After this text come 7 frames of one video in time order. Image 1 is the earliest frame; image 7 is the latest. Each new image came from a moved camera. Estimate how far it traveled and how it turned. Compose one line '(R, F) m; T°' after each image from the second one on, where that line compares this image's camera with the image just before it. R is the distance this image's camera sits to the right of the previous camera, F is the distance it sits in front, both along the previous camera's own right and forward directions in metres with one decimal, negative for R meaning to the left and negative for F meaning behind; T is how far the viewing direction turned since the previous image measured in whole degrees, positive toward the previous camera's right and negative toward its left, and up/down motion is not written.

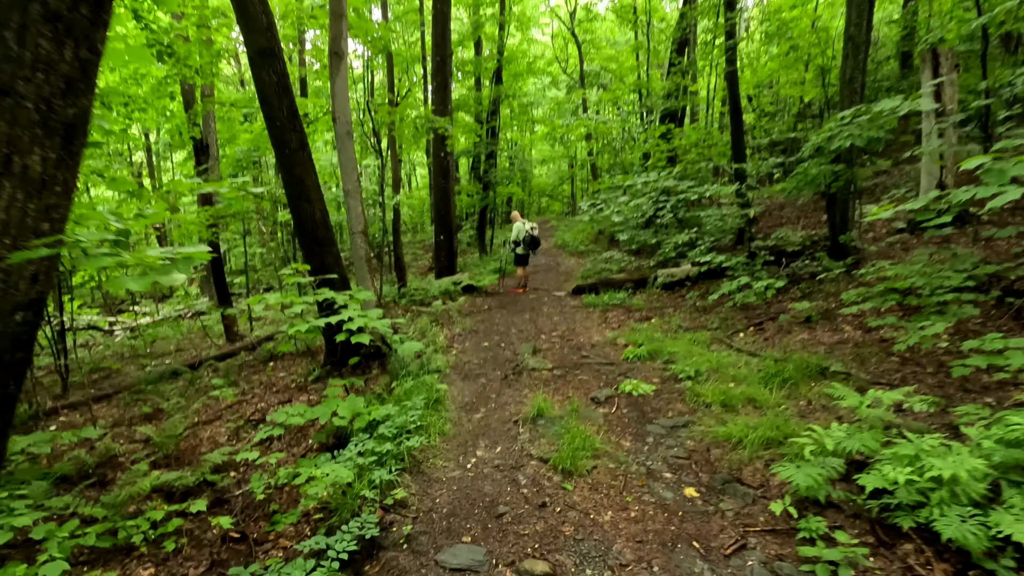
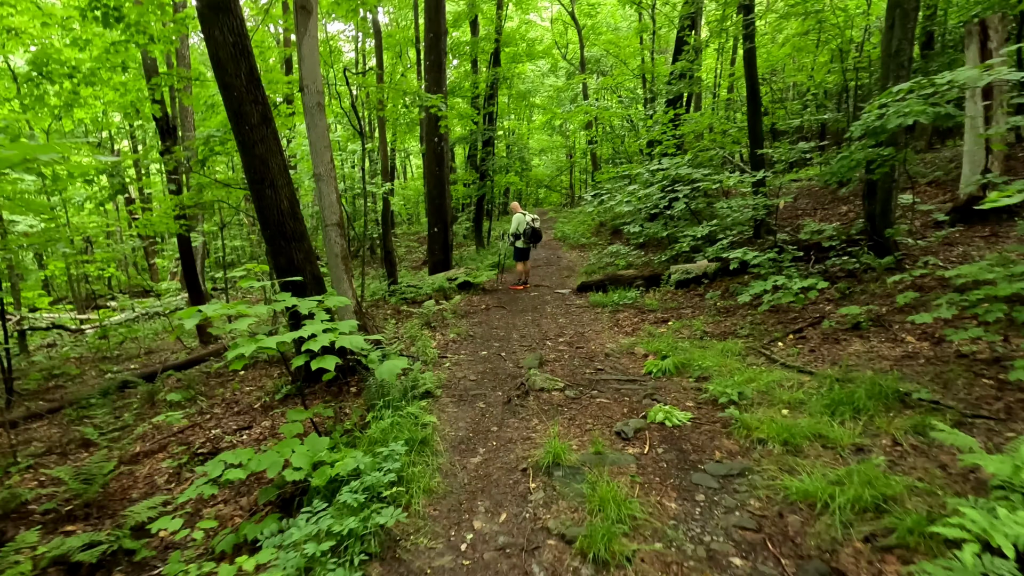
(-0.1, +0.9) m; 0°
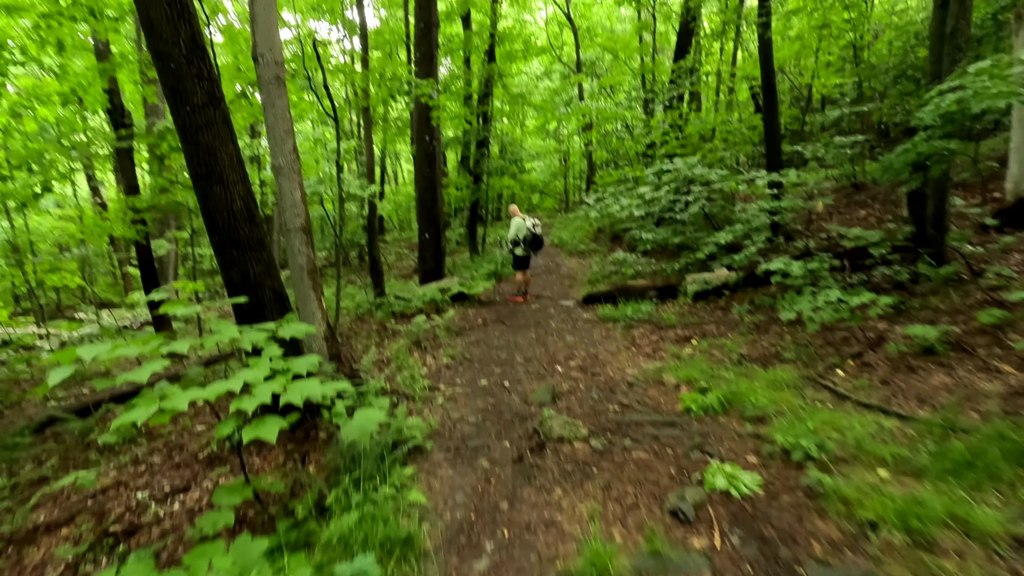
(-0.1, +1.0) m; +1°
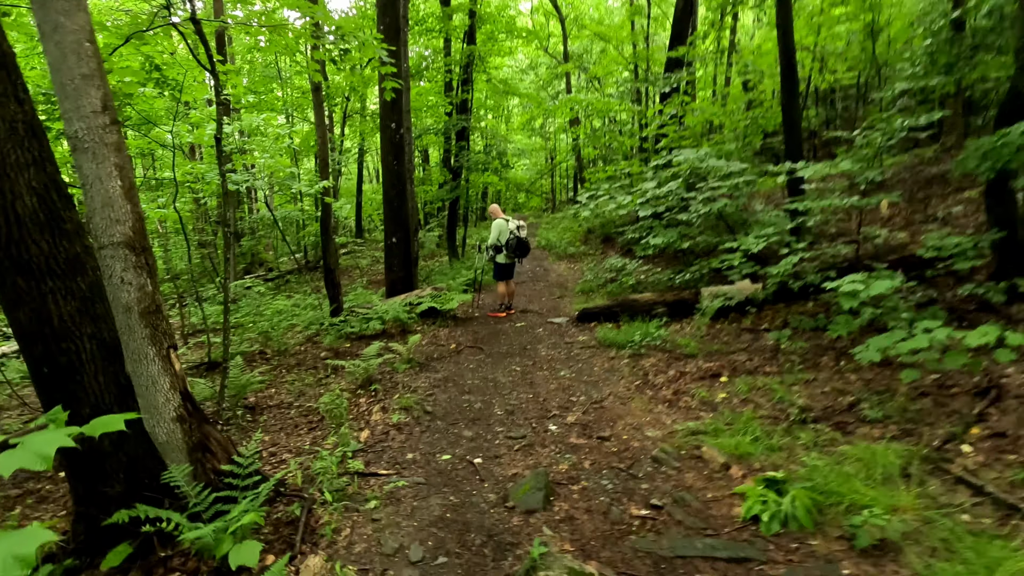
(+0.1, +1.5) m; +1°
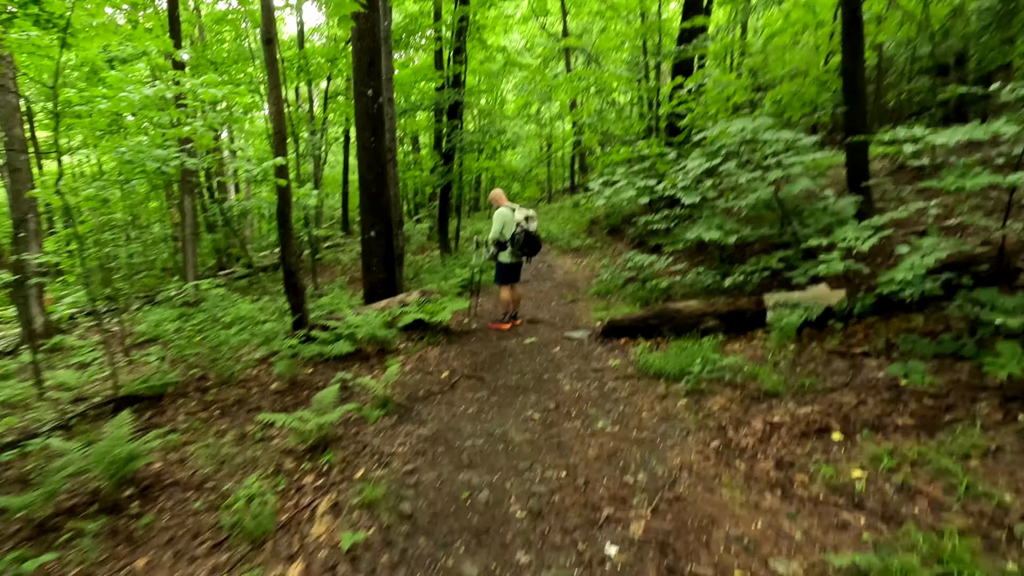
(-0.2, +1.7) m; +1°
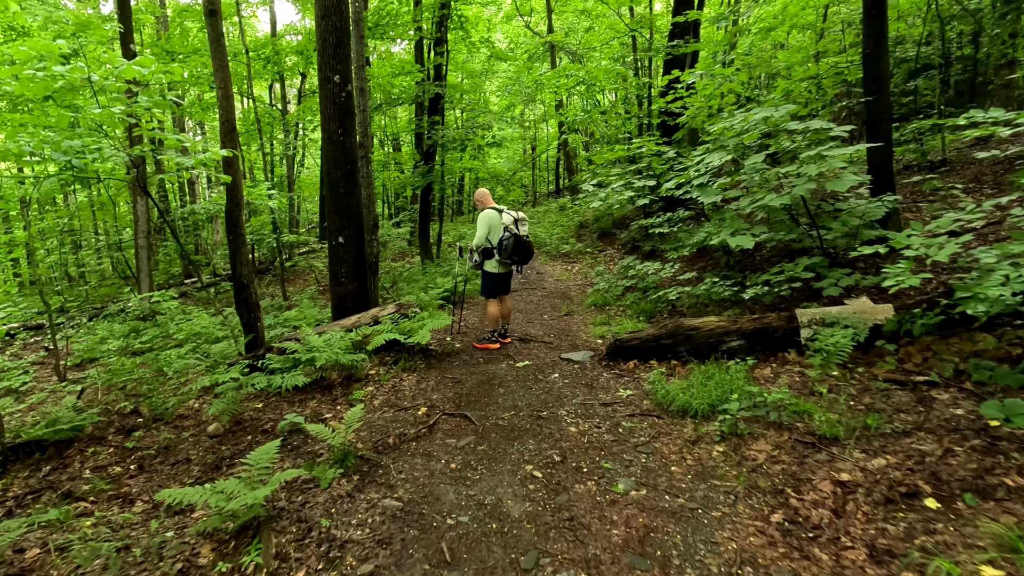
(-0.1, +0.9) m; +2°
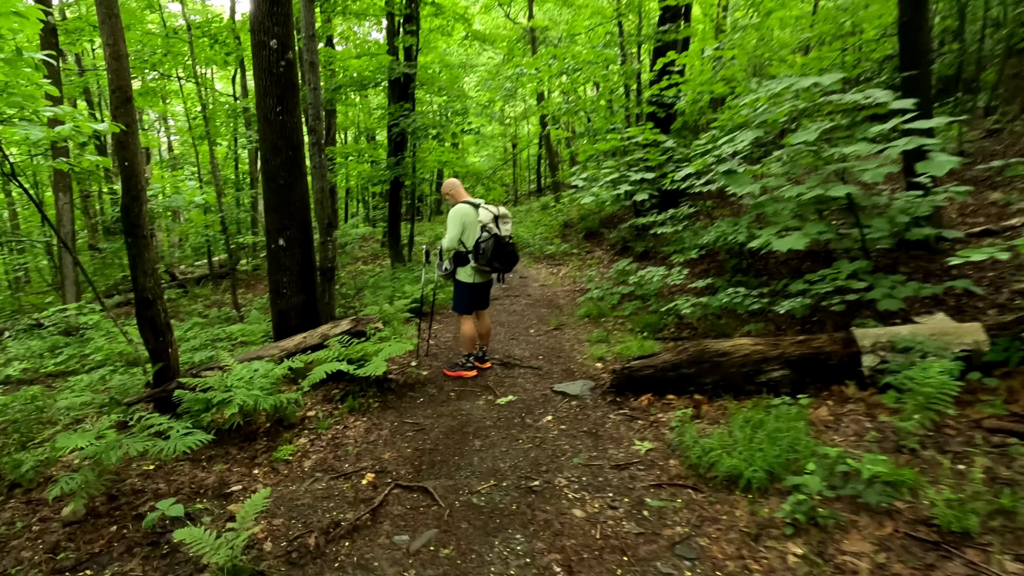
(0.0, +1.2) m; +2°
